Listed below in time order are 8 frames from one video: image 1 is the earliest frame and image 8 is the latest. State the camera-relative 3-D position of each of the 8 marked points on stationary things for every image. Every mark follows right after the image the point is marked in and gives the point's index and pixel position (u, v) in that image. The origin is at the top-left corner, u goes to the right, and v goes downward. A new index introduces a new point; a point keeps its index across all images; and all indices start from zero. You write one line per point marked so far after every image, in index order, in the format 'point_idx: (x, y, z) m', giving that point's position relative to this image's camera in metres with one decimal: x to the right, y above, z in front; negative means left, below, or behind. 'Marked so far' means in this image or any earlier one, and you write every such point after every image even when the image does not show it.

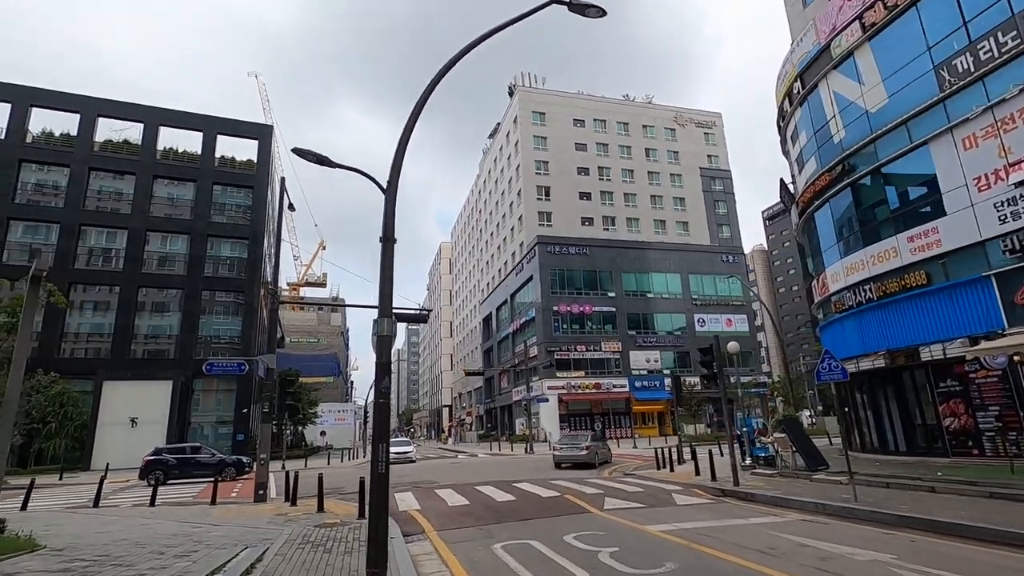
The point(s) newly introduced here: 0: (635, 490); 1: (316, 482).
0: (+3.1, -5.1, +13.5) m
1: (-6.8, -6.9, +18.6) m
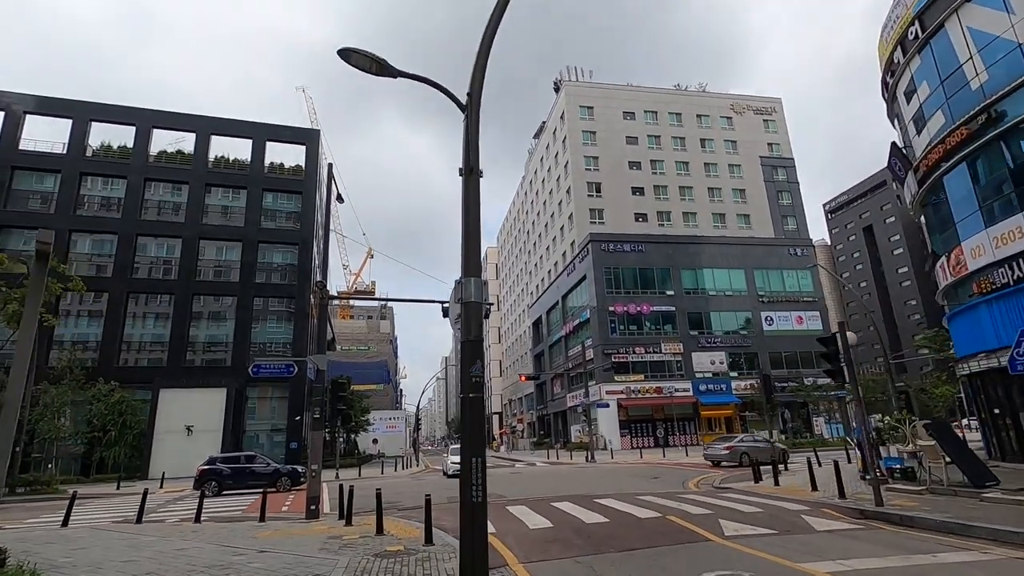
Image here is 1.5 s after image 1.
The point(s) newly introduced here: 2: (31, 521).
0: (+5.0, -4.6, +11.2) m
1: (-4.4, -6.7, +17.1) m
2: (-13.7, -6.6, +15.3) m
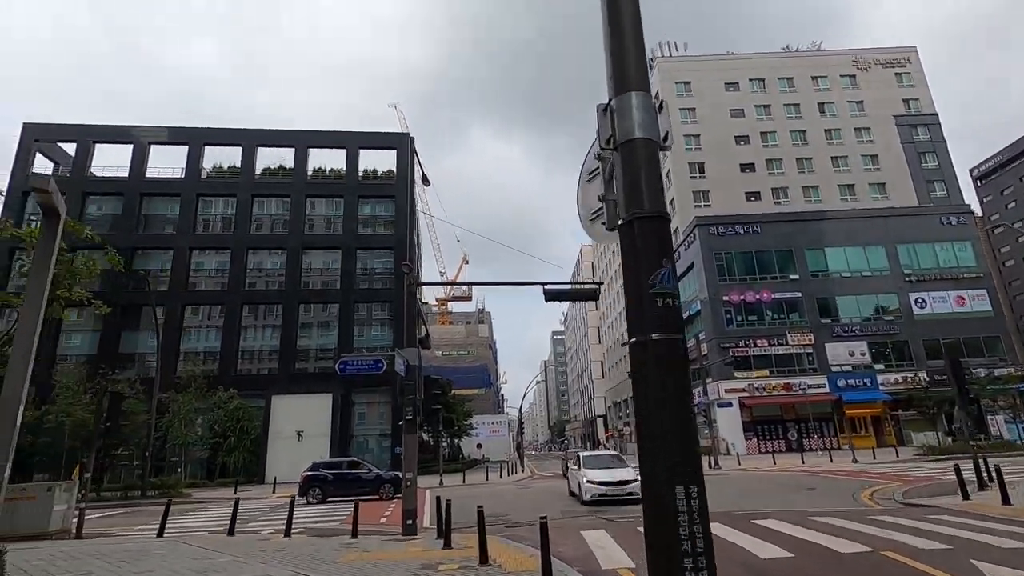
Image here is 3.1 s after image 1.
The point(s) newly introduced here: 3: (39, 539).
0: (+7.1, -3.7, +7.7) m
1: (-1.0, -6.3, +15.2) m
2: (-10.4, -6.7, +15.0) m
3: (-10.9, -5.8, +12.4) m
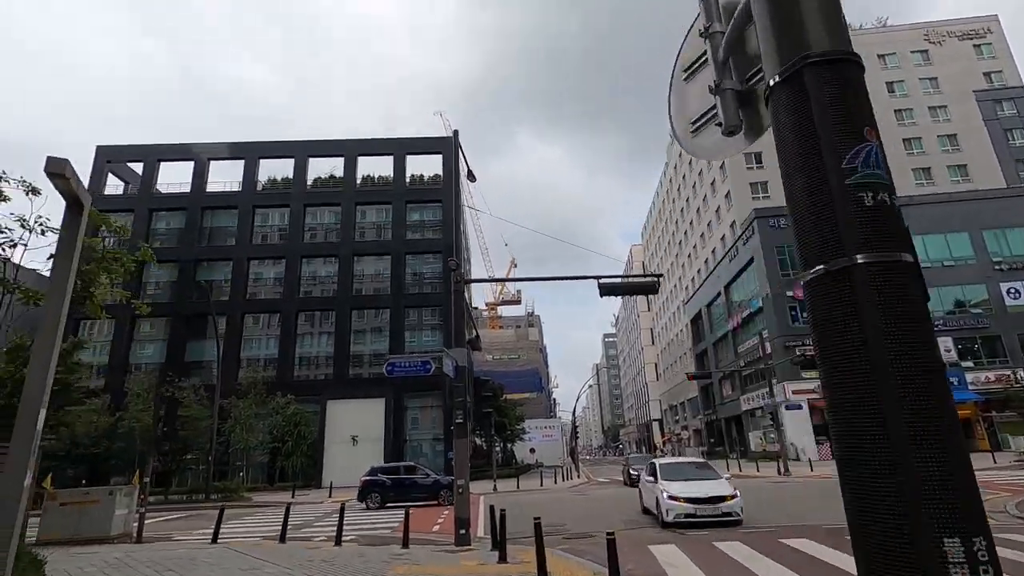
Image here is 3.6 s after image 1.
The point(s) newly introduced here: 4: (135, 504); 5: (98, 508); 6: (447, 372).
0: (+7.9, -3.3, +6.3) m
1: (+0.5, -6.2, +14.4) m
2: (-8.8, -6.9, +15.1) m
3: (-9.6, -6.0, +12.5) m
4: (-9.7, -5.6, +13.8) m
5: (-9.9, -5.3, +12.8) m
6: (-1.5, -1.9, +12.4) m
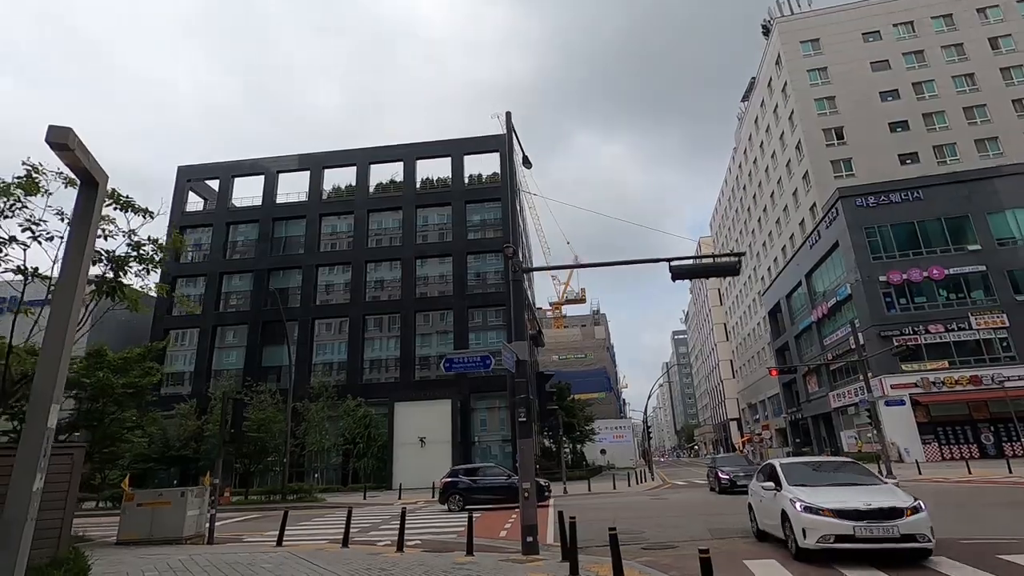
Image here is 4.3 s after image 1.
0: (+8.5, -2.7, +4.4) m
1: (+2.3, -5.9, +13.3) m
2: (-6.9, -6.9, +15.1) m
3: (-8.0, -6.0, +12.6) m
4: (-7.9, -5.7, +13.9) m
5: (-8.3, -5.4, +12.9) m
6: (-0.1, -1.7, +11.6) m
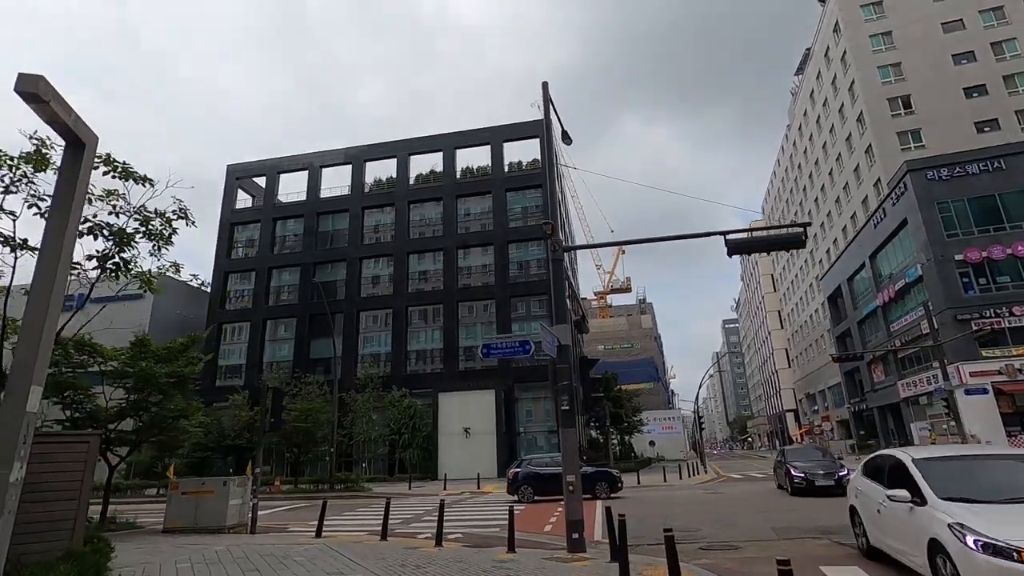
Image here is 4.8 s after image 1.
0: (+8.8, -2.3, +3.0) m
1: (+3.4, -5.4, +12.4) m
2: (-5.6, -6.6, +15.0) m
3: (-6.9, -5.8, +12.6) m
4: (-6.8, -5.4, +13.8) m
5: (-7.2, -5.1, +12.9) m
6: (+0.7, -1.3, +10.8) m
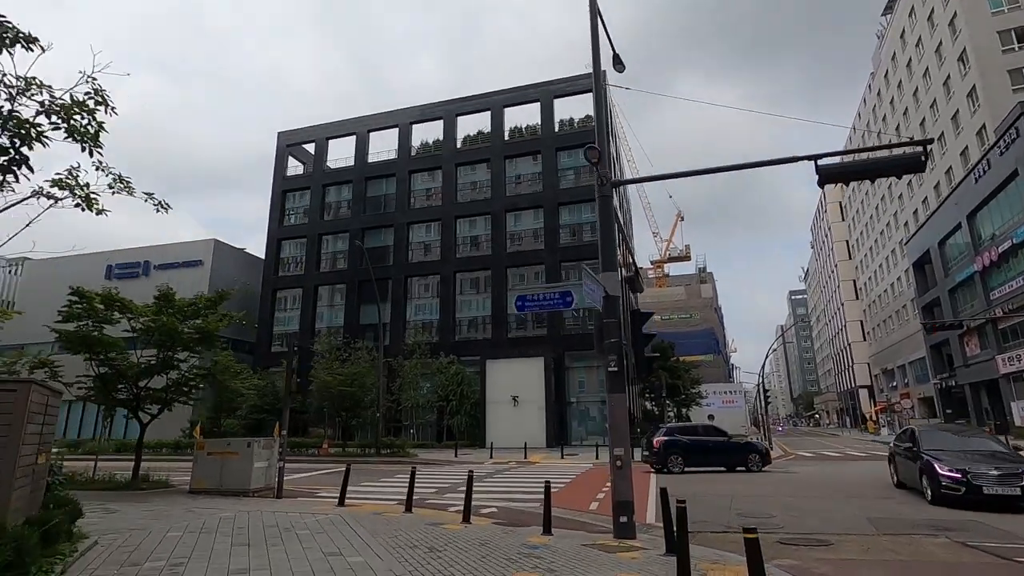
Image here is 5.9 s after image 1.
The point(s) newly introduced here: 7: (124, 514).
0: (+8.6, -1.7, +0.6) m
1: (+4.2, -4.3, +10.7) m
2: (-4.5, -5.3, +14.2) m
3: (-6.0, -4.6, +12.0) m
4: (-5.8, -4.2, +13.2) m
5: (-6.3, -4.0, +12.3) m
6: (+1.4, -0.3, +9.2) m
7: (-6.4, -3.7, +8.8) m
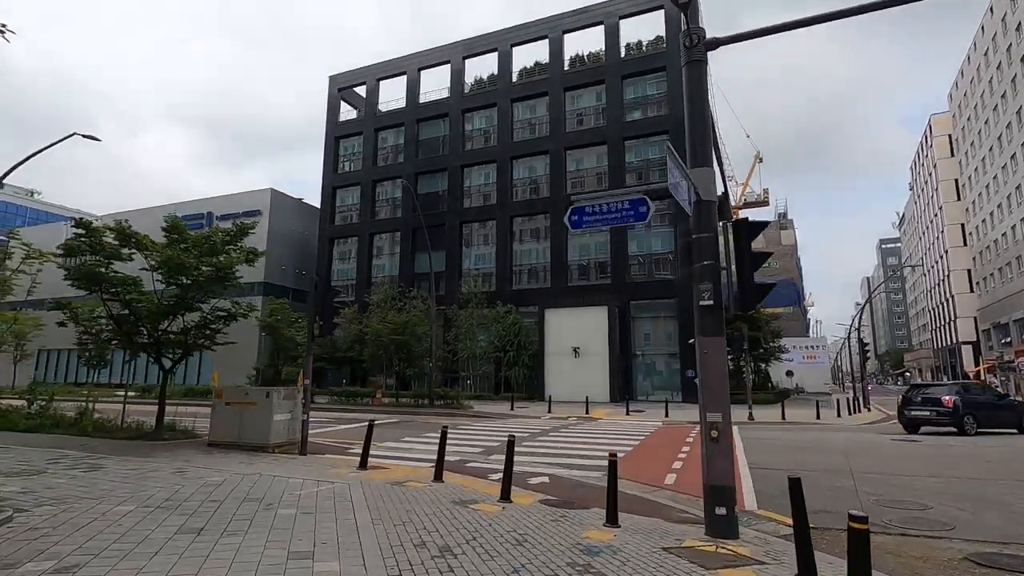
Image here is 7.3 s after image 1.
0: (+8.2, -1.2, -2.6) m
1: (+5.1, -3.0, +8.1) m
2: (-3.1, -3.7, +12.7) m
3: (-5.0, -3.2, +10.6) m
4: (-4.6, -2.7, +11.7) m
5: (-5.2, -2.5, +10.9) m
6: (+2.0, +0.9, +6.6) m
7: (-5.7, -2.6, +7.5) m
